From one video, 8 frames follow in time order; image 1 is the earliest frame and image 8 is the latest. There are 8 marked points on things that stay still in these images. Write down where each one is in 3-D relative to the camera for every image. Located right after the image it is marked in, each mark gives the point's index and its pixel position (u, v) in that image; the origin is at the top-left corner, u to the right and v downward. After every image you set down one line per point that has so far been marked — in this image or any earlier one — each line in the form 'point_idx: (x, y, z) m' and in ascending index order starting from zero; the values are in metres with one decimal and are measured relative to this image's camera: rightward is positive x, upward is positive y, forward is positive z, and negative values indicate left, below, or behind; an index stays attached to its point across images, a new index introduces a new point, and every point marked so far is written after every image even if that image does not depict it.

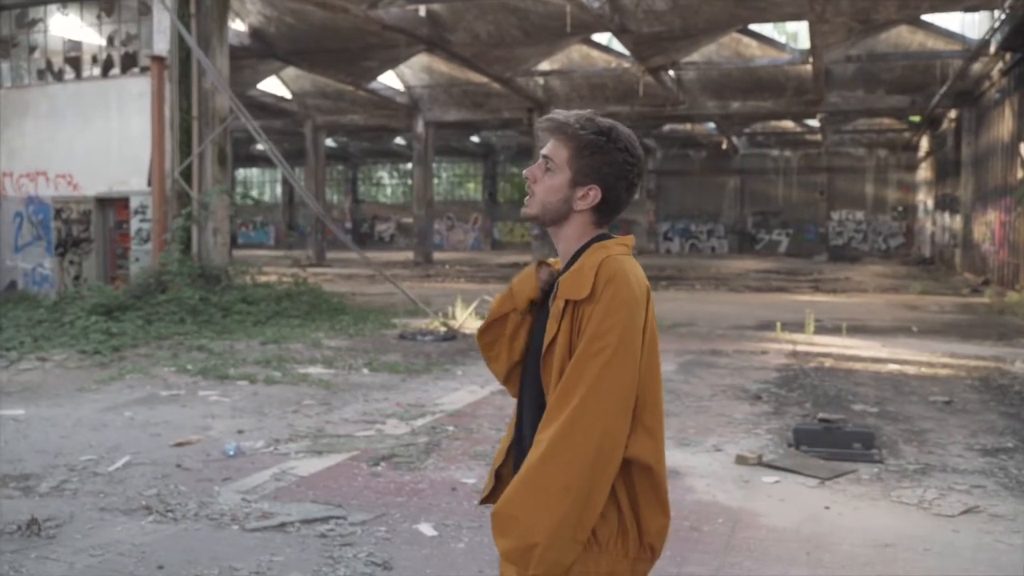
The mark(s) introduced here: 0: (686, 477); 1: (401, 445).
0: (+1.0, -1.1, +5.4) m
1: (-0.7, -1.0, +5.8) m
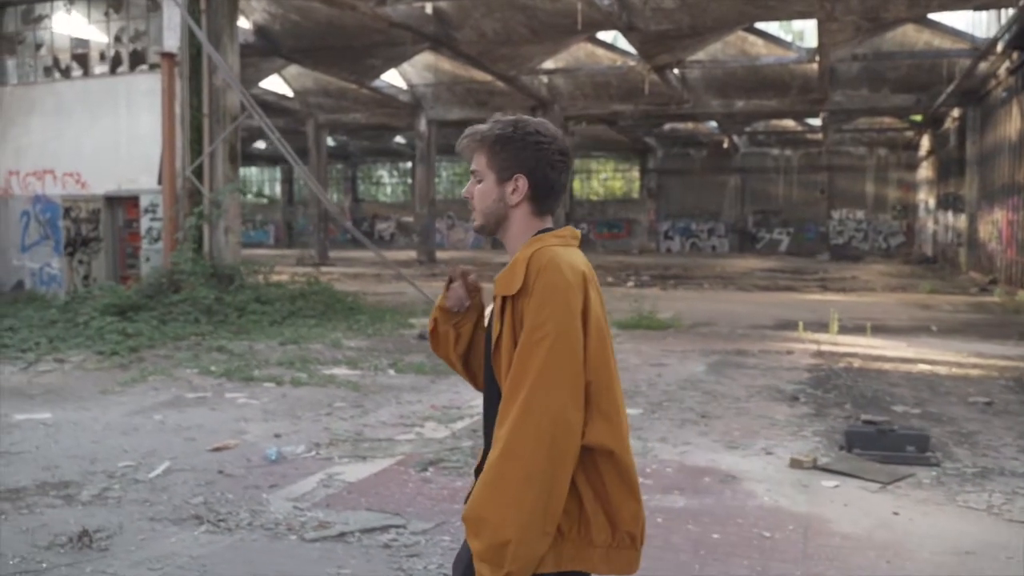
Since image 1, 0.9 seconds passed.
0: (+1.3, -1.1, +5.2) m
1: (-0.4, -1.0, +5.7) m
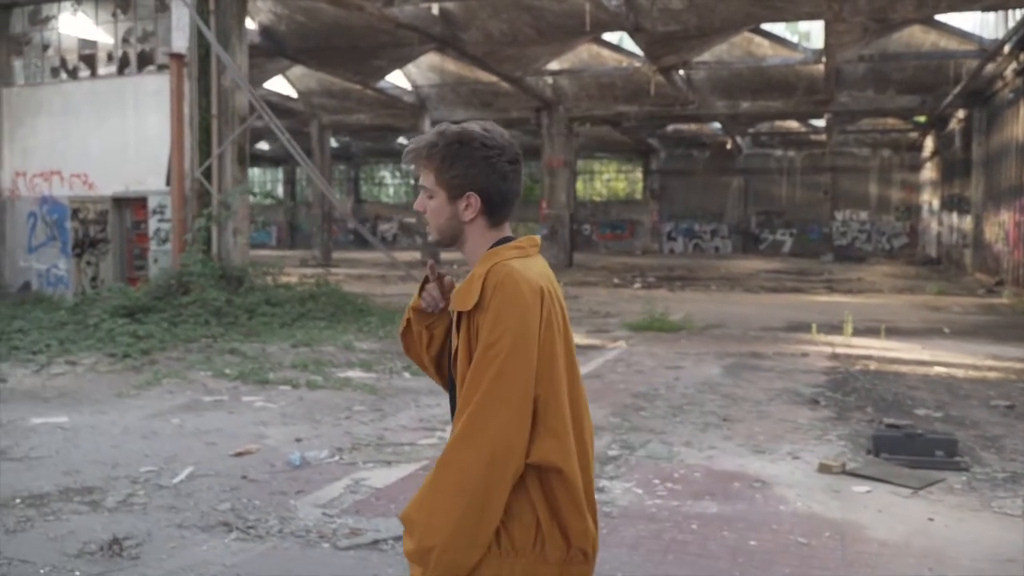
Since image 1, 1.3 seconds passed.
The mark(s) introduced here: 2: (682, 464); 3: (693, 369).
0: (+1.5, -1.1, +5.1) m
1: (-0.2, -1.0, +5.6) m
2: (+1.0, -1.1, +5.5) m
3: (+1.8, -0.8, +9.0) m
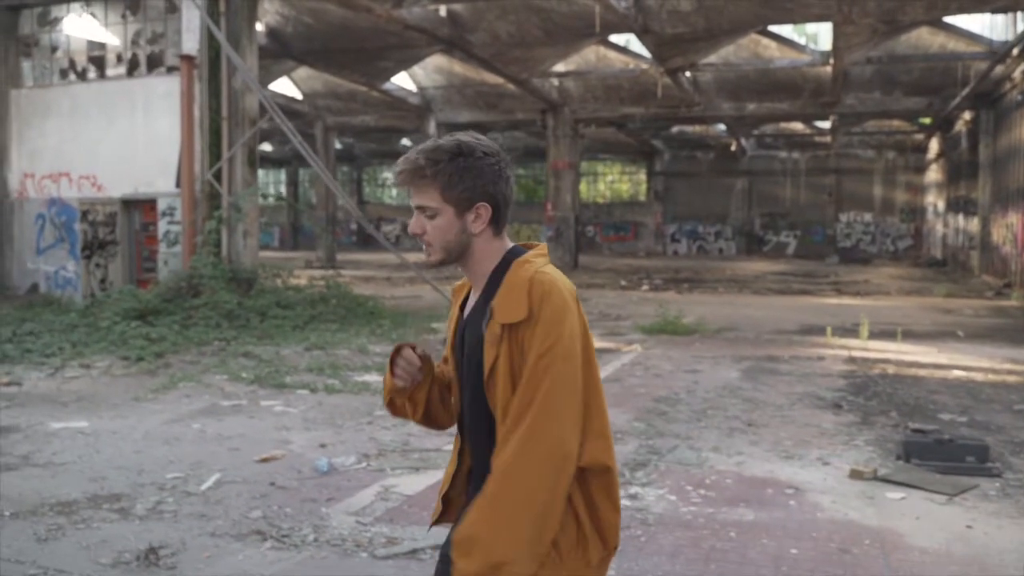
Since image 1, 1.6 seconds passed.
0: (+1.7, -1.1, +5.1) m
1: (0.0, -1.0, +5.5) m
2: (+1.2, -1.1, +5.5) m
3: (+2.0, -0.8, +8.9) m
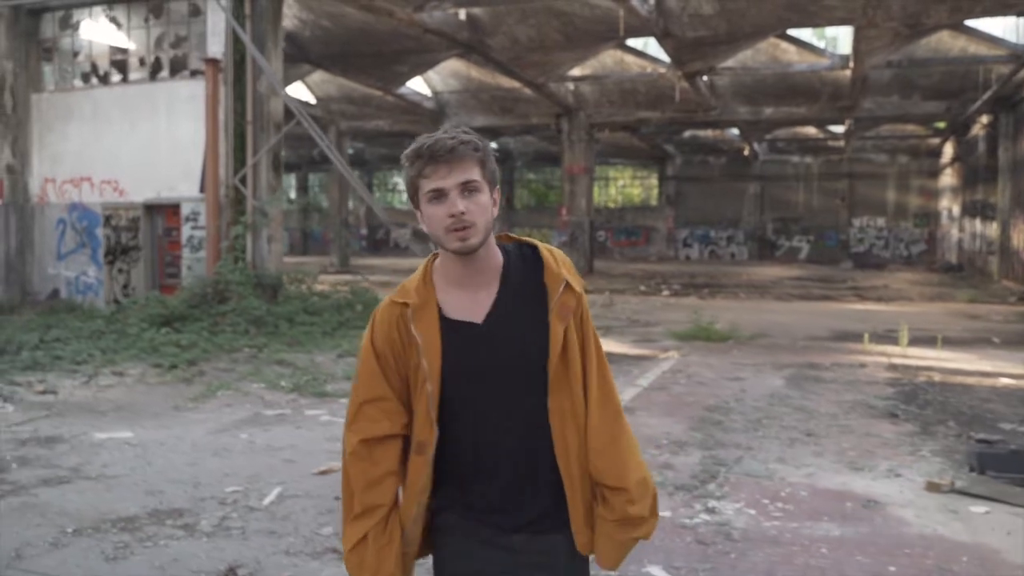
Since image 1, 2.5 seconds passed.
0: (+2.0, -1.2, +4.9) m
1: (+0.3, -1.1, +5.4) m
2: (+1.6, -1.1, +5.3) m
3: (+2.3, -0.9, +8.7) m
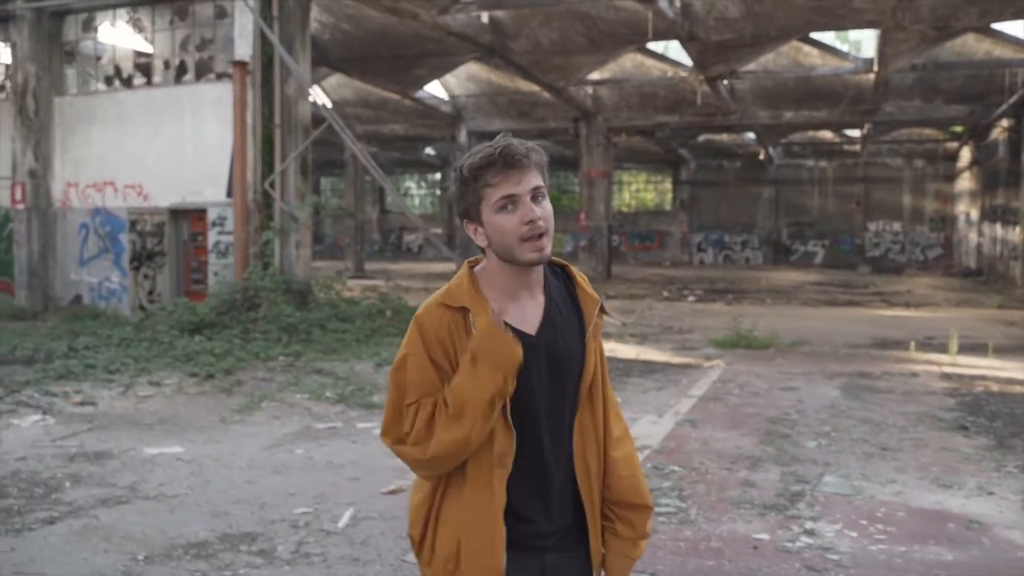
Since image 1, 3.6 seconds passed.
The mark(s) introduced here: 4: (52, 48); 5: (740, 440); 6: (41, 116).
0: (+2.4, -1.2, +4.6) m
1: (+0.7, -1.1, +5.1) m
2: (+2.0, -1.2, +5.0) m
3: (+2.8, -1.0, +8.5) m
4: (-7.3, +3.8, +14.5) m
5: (+1.6, -1.1, +6.4) m
6: (-7.5, +2.7, +14.4) m
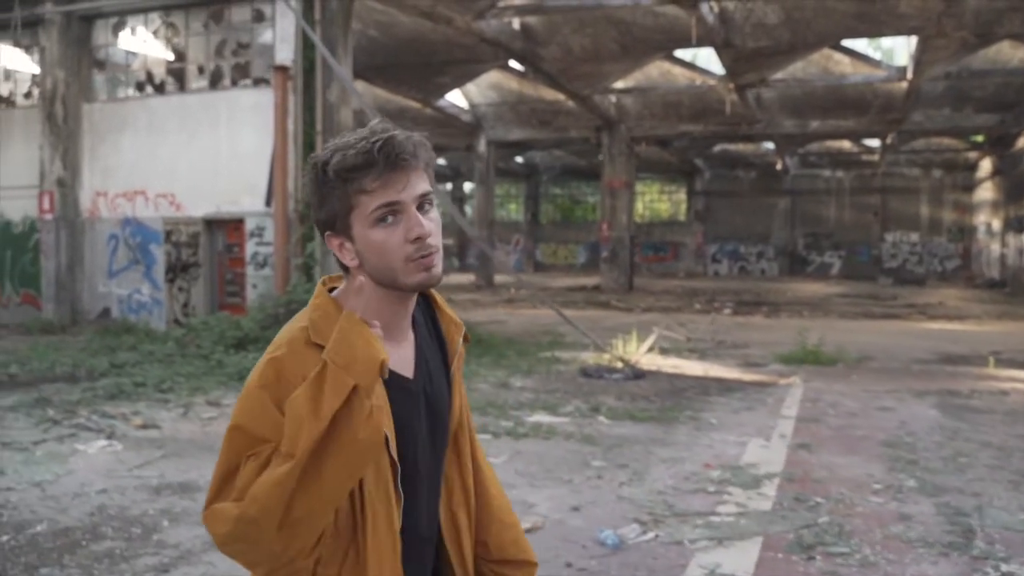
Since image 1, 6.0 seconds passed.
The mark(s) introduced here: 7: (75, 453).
0: (+3.2, -1.3, +4.2) m
1: (+1.5, -1.2, +4.6) m
2: (+2.7, -1.3, +4.5) m
3: (+3.5, -1.1, +8.0) m
4: (-6.6, +3.6, +14.0) m
5: (+2.3, -1.2, +6.0) m
6: (-6.8, +2.5, +14.0) m
7: (-2.9, -1.1, +6.1) m
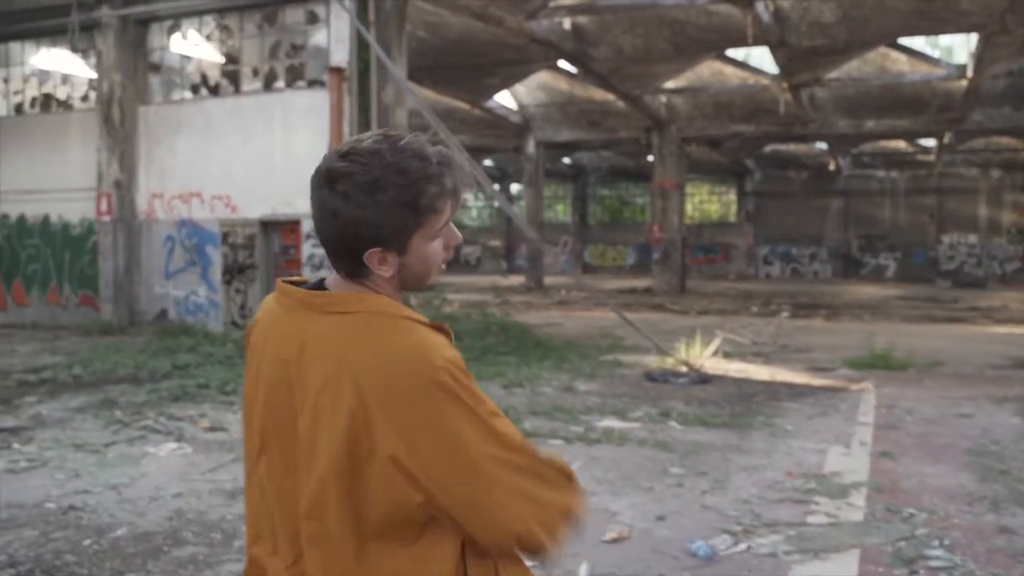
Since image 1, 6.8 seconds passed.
0: (+3.5, -1.3, +3.9) m
1: (+1.9, -1.2, +4.4) m
2: (+3.1, -1.3, +4.3) m
3: (+4.0, -1.1, +7.7) m
4: (-5.8, +3.6, +14.2) m
5: (+2.8, -1.2, +5.7) m
6: (-5.9, +2.5, +14.2) m
7: (-2.4, -1.1, +6.1) m
